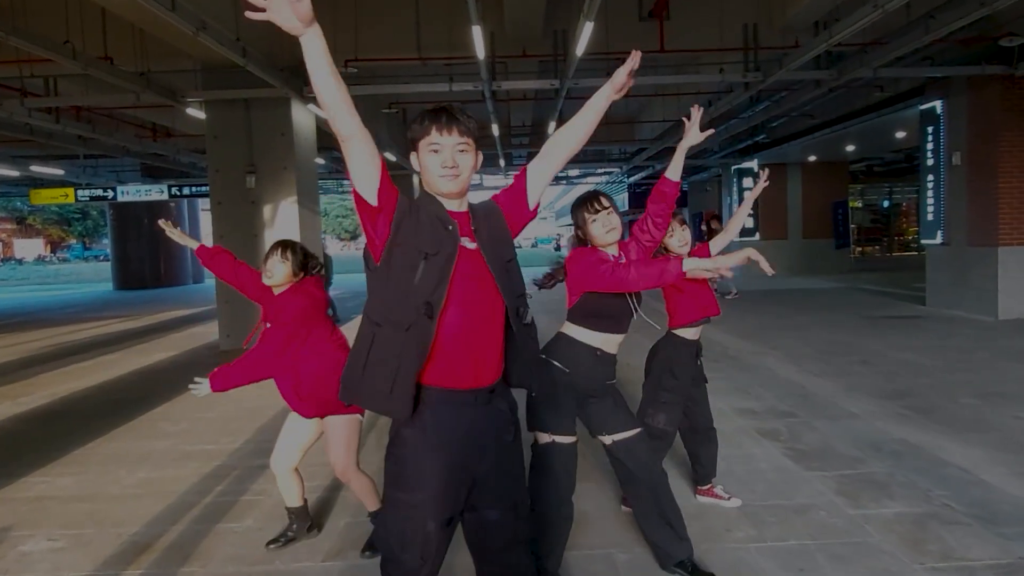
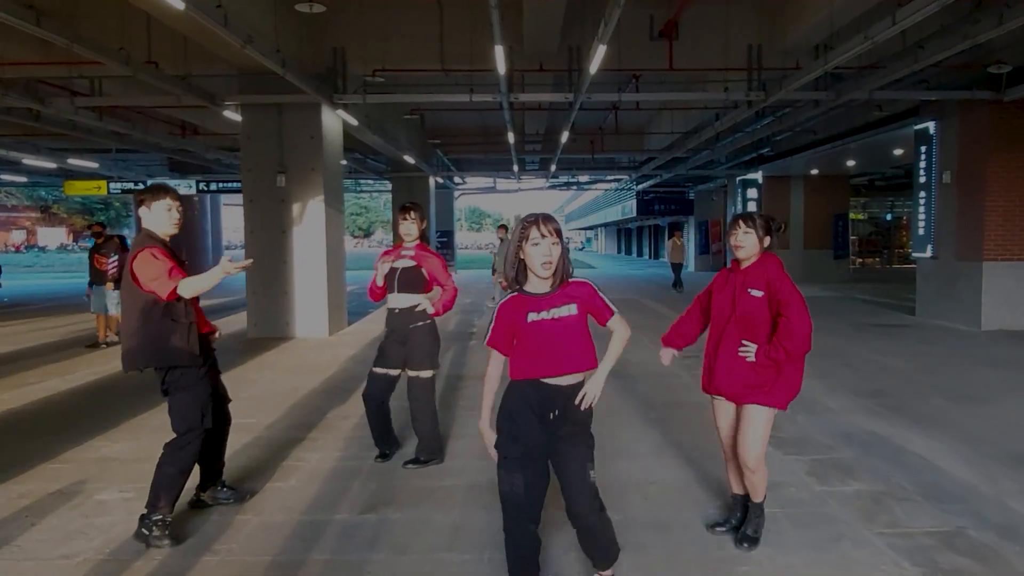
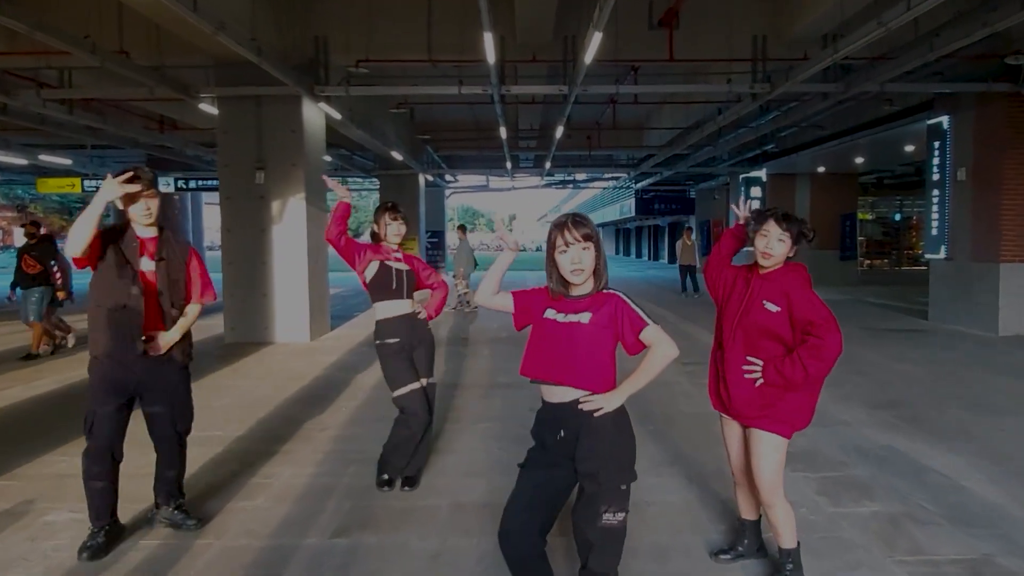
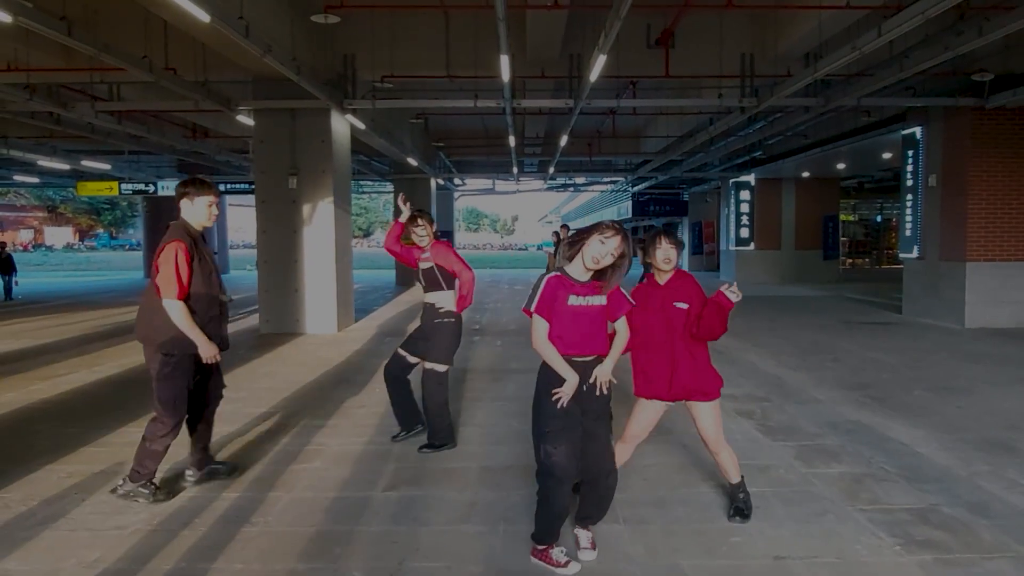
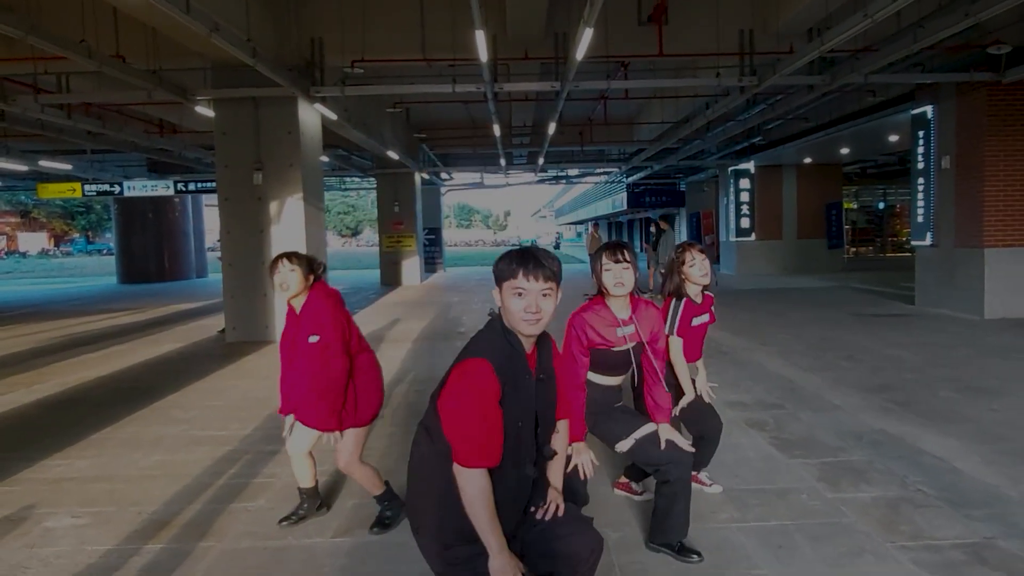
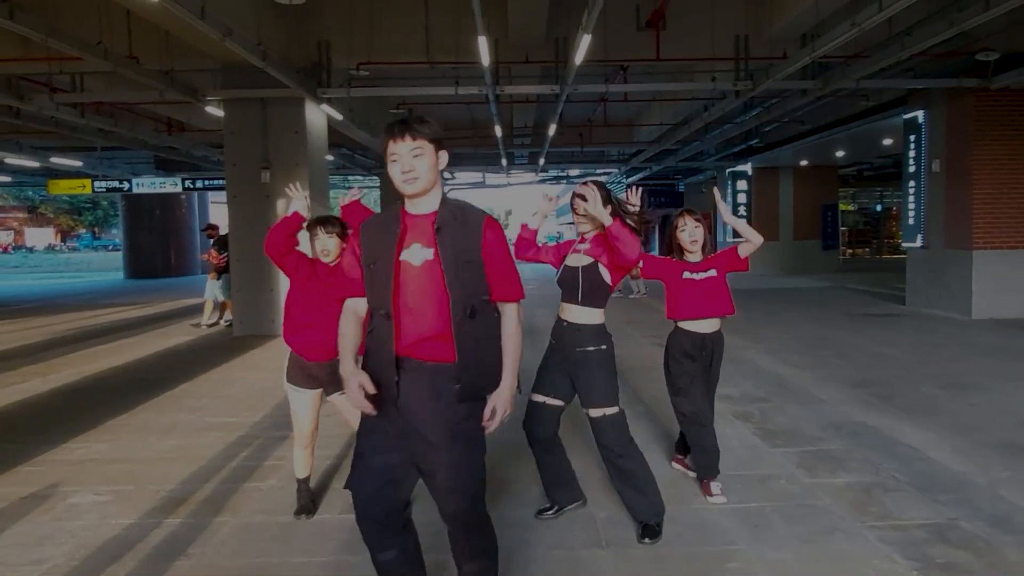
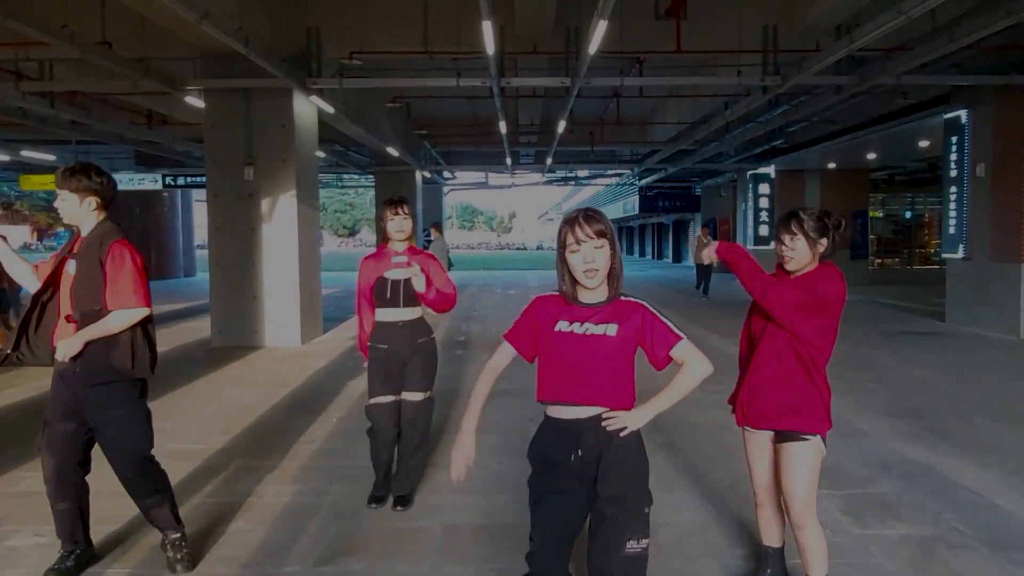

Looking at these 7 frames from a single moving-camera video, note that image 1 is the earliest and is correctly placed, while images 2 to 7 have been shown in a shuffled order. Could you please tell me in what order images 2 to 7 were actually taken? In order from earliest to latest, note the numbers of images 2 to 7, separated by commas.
5, 6, 4, 2, 3, 7
